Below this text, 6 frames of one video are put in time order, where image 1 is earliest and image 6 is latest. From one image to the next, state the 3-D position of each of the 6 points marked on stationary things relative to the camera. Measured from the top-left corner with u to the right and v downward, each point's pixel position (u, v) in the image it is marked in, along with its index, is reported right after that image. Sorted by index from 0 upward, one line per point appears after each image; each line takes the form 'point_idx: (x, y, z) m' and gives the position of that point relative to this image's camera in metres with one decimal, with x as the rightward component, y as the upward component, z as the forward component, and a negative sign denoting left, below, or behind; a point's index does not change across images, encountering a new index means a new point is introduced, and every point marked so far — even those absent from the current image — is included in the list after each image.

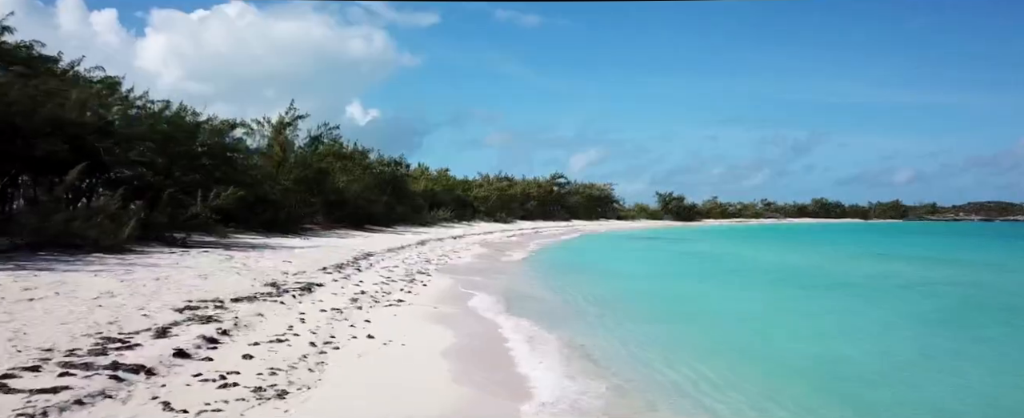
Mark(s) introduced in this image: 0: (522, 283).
0: (+0.1, -1.6, +16.9) m
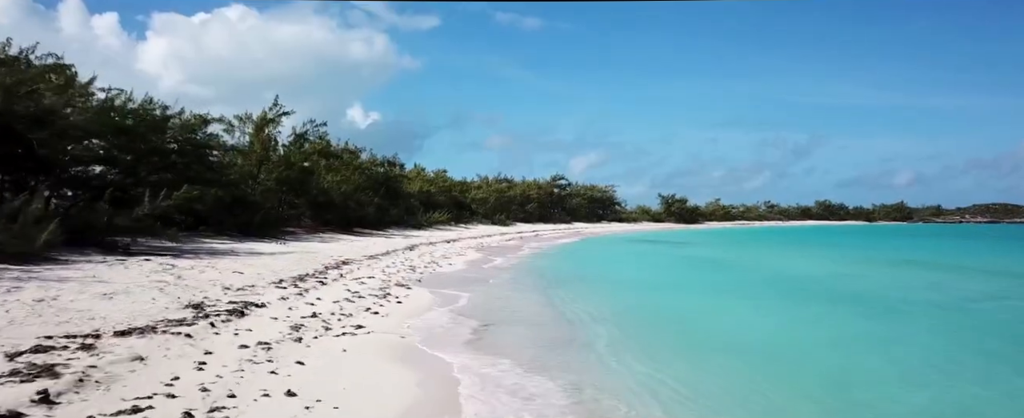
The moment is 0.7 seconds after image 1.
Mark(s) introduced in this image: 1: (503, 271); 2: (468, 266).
0: (0.0, -1.7, +14.7) m
1: (-0.2, -1.6, +20.0) m
2: (-1.1, -1.5, +19.9) m
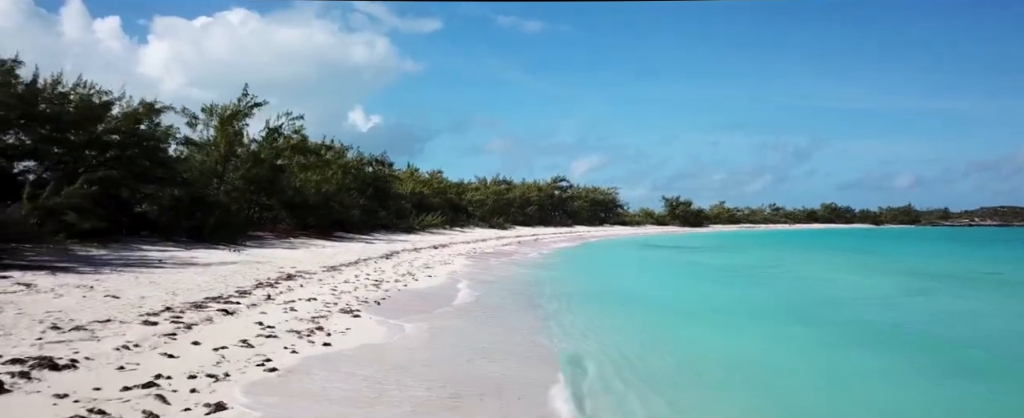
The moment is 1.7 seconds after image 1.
0: (-0.2, -1.7, +11.4) m
1: (-0.4, -1.7, +16.7) m
2: (-1.3, -1.5, +16.5) m
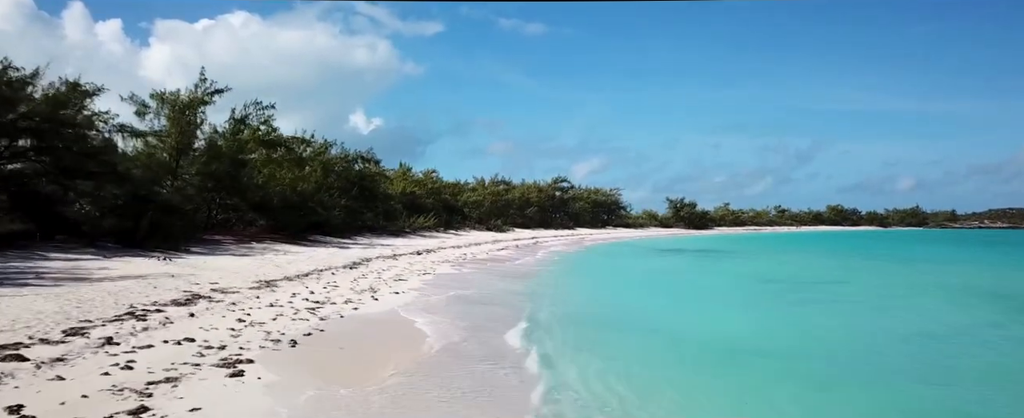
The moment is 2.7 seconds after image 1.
0: (-0.3, -1.6, +7.9) m
1: (-0.5, -1.6, +13.2) m
2: (-1.5, -1.5, +13.0) m
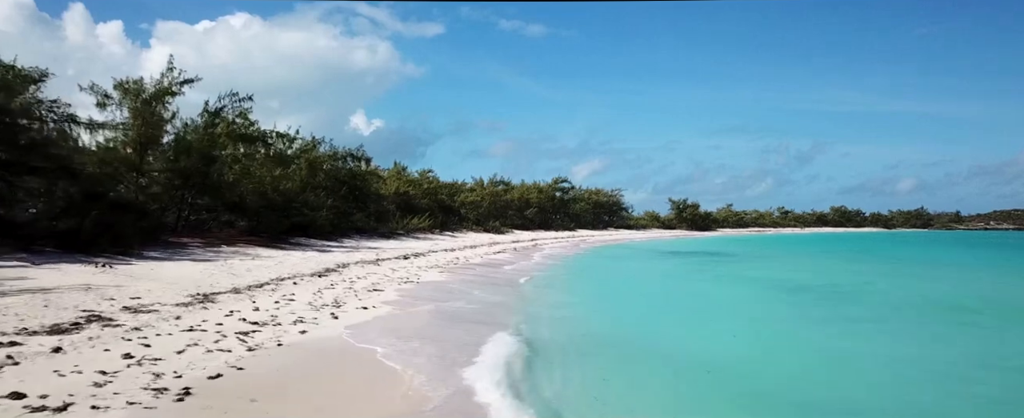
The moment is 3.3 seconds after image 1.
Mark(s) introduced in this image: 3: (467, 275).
0: (-0.5, -1.6, +5.7) m
1: (-0.7, -1.6, +11.0) m
2: (-1.6, -1.4, +10.9) m
3: (-1.0, -1.6, +18.5) m
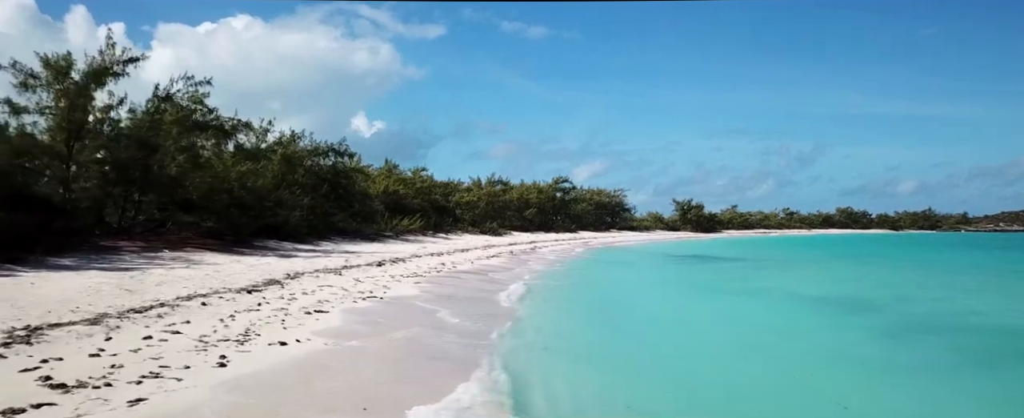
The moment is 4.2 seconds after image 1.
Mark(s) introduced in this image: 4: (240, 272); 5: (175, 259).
0: (-0.6, -1.5, +2.5) m
1: (-0.8, -1.5, +7.7) m
2: (-1.8, -1.4, +7.6) m
3: (-1.2, -1.5, +15.3) m
4: (-4.8, -1.1, +14.0) m
5: (-7.2, -1.1, +16.9) m
